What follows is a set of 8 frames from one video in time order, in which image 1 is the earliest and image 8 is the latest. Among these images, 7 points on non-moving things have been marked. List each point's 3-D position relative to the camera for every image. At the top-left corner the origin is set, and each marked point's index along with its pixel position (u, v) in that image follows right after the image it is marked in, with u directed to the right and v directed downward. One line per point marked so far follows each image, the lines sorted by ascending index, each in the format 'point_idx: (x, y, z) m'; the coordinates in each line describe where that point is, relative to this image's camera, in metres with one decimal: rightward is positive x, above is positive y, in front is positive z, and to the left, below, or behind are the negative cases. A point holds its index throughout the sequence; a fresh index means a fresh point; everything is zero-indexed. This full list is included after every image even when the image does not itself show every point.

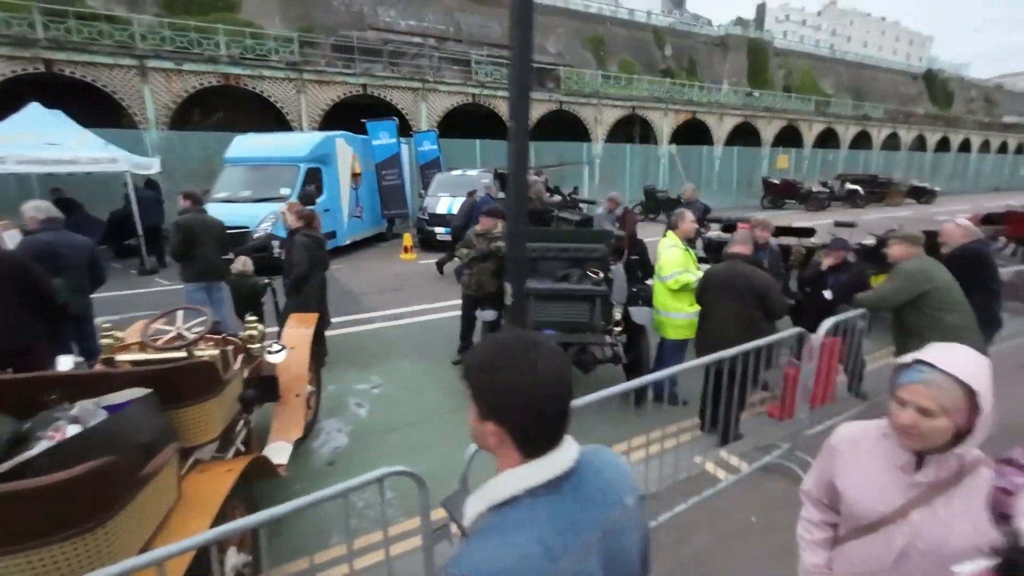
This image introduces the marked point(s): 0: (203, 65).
0: (-11.9, +8.7, +19.0) m
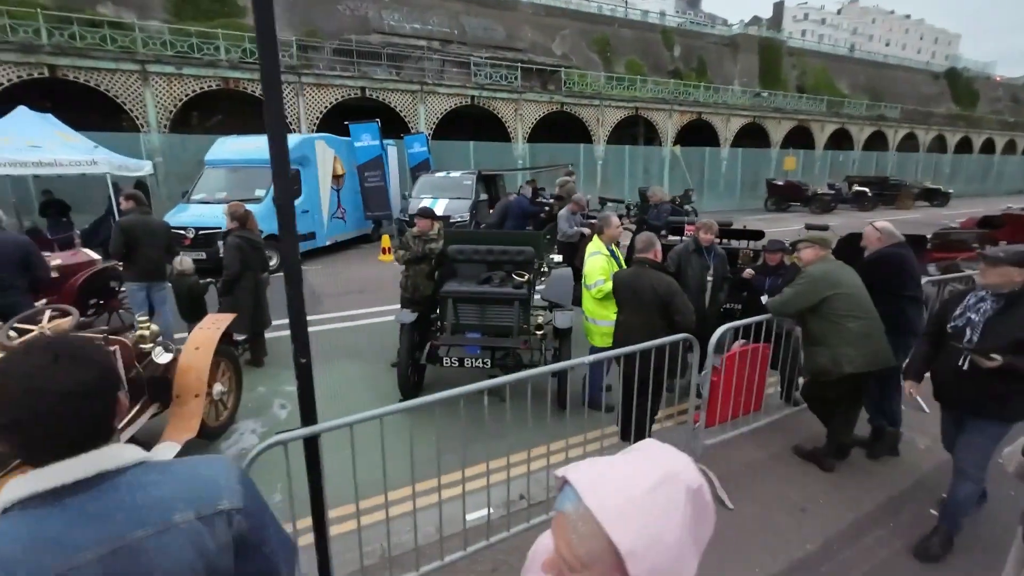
0: (-12.2, +8.7, +19.4) m
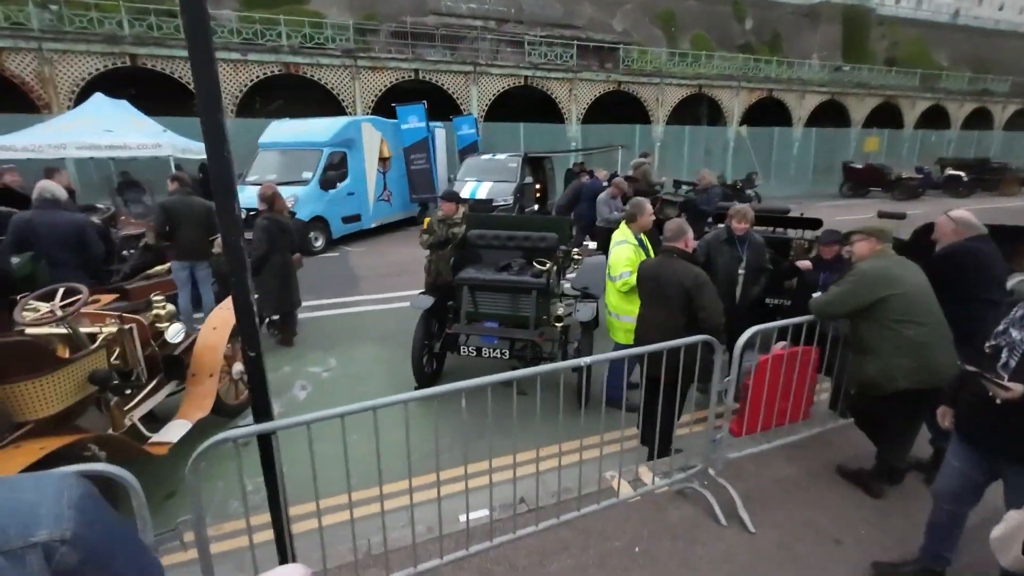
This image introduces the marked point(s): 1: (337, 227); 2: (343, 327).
0: (-10.1, +9.6, +20.1) m
1: (-4.3, +1.5, +11.9) m
2: (-2.4, -0.6, +6.9) m
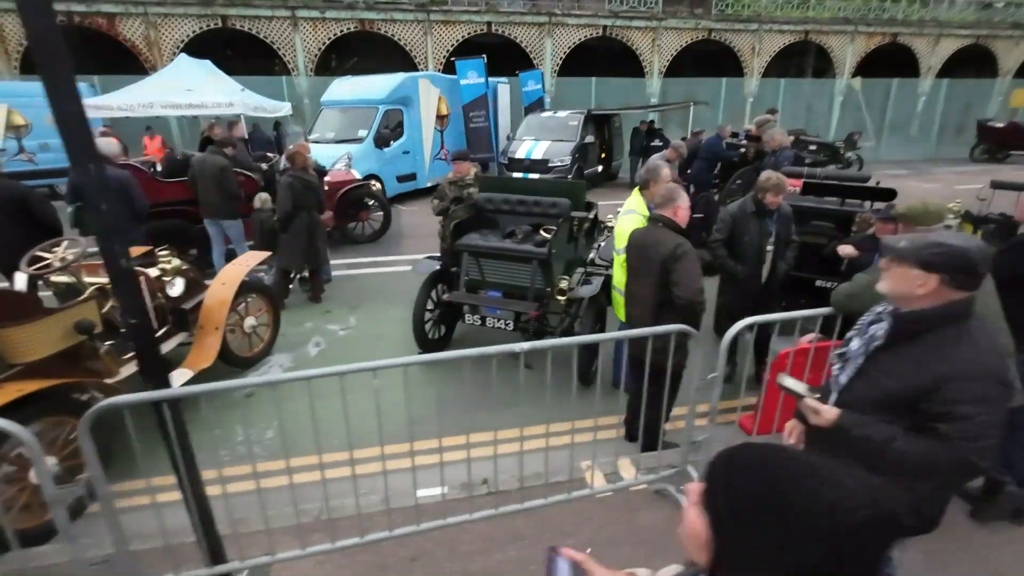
0: (-7.0, +11.5, +20.4) m
1: (-3.0, +2.5, +12.0) m
2: (-2.0, 0.0, +7.0) m
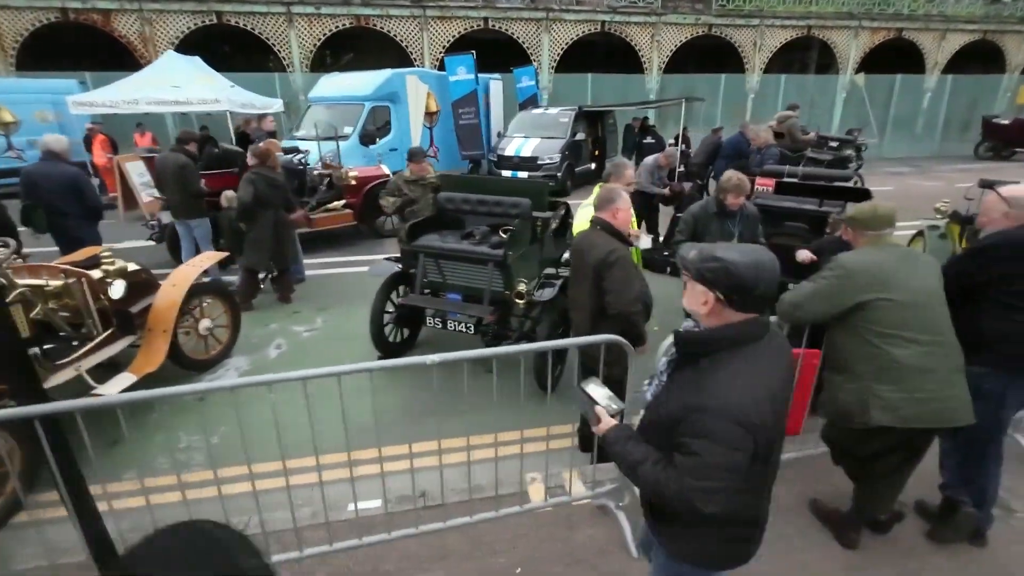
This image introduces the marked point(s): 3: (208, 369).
0: (-7.2, +11.6, +20.2) m
1: (-3.3, +2.5, +11.9) m
2: (-2.4, 0.0, +6.9) m
3: (-3.0, -0.8, +4.9) m
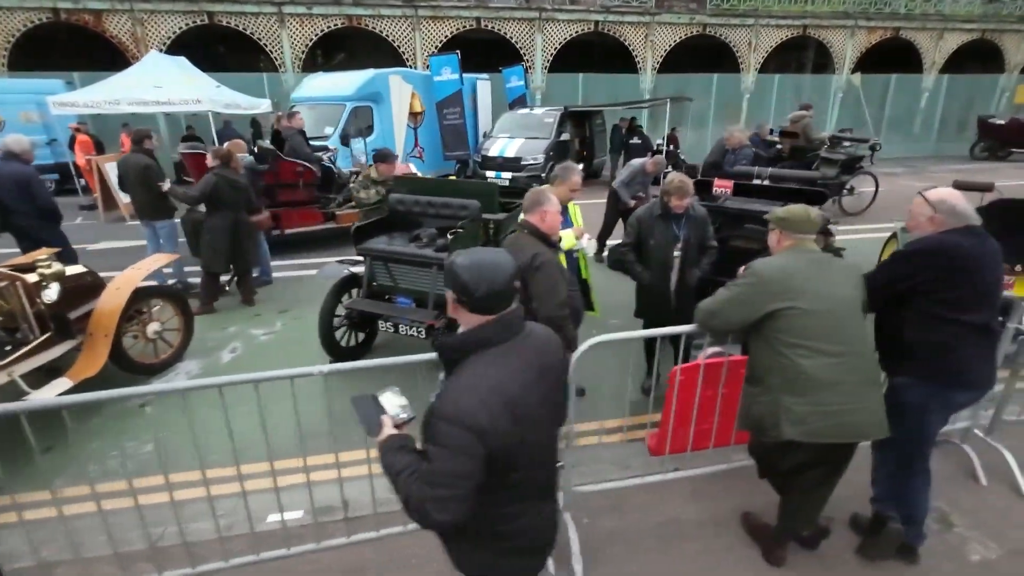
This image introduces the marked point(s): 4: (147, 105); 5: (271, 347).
0: (-7.6, +11.6, +20.2) m
1: (-3.7, +2.5, +11.8) m
2: (-2.8, 0.0, +6.8) m
3: (-3.5, -0.8, +4.8) m
4: (-8.7, +4.4, +11.7) m
5: (-2.7, -0.7, +5.4) m
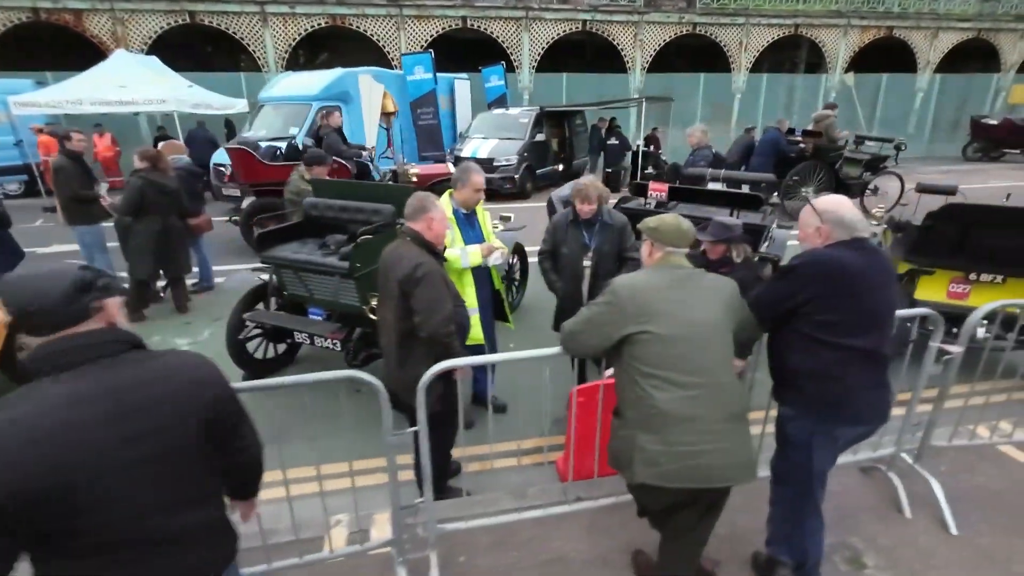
0: (-8.2, +11.5, +20.0) m
1: (-4.4, +2.4, +11.6) m
2: (-3.5, -0.1, +6.6) m
3: (-4.2, -0.9, +4.5) m
4: (-9.4, +4.3, +11.4) m
5: (-3.4, -0.7, +5.1) m
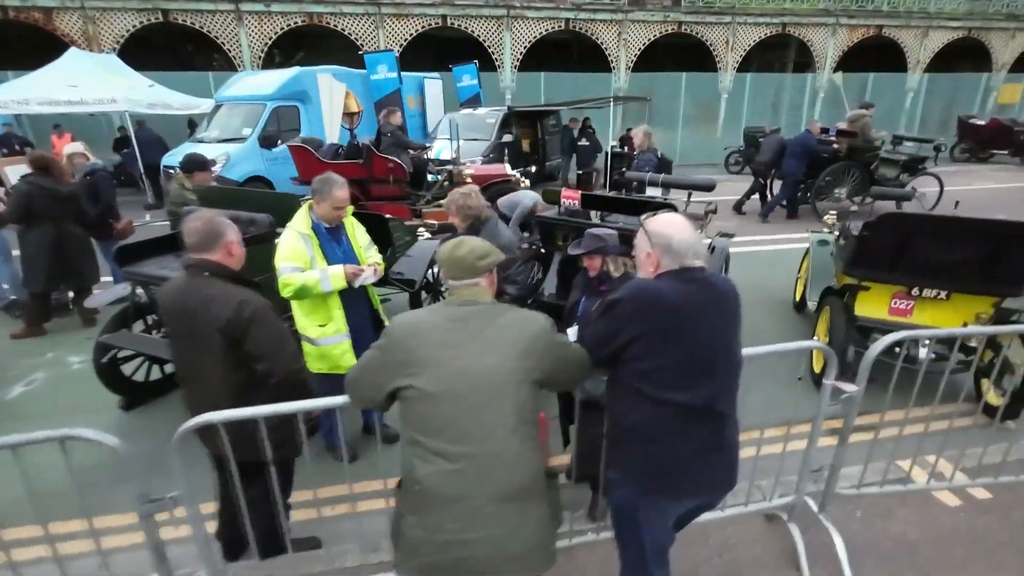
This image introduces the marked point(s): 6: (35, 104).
0: (-9.1, +11.3, +19.6) m
1: (-5.2, +2.3, +11.2) m
2: (-4.4, -0.2, +6.2) m
3: (-5.0, -1.1, +4.2) m
4: (-10.3, +4.1, +11.1) m
5: (-4.2, -0.9, +4.8) m
6: (-10.6, +4.1, +10.9) m
